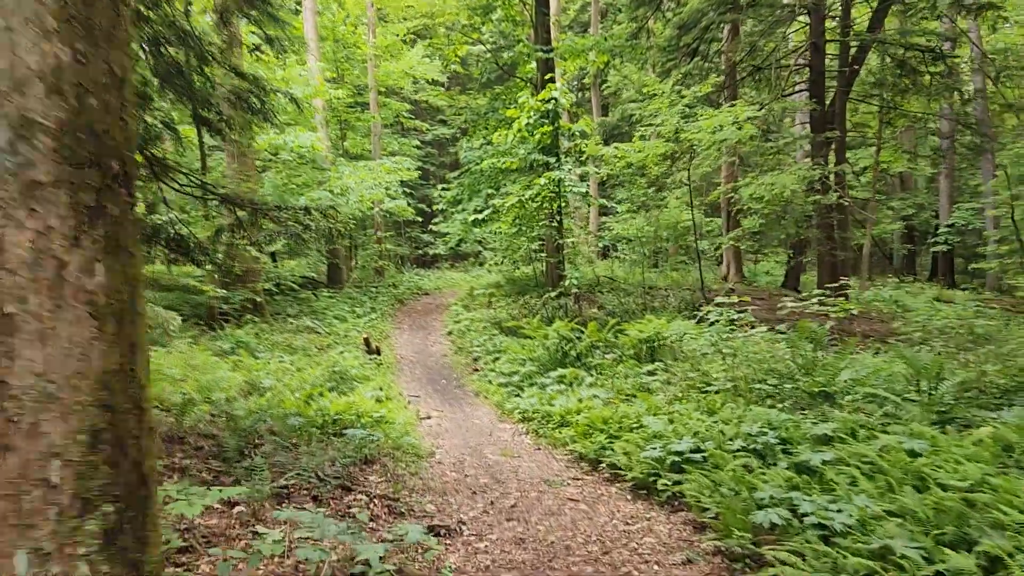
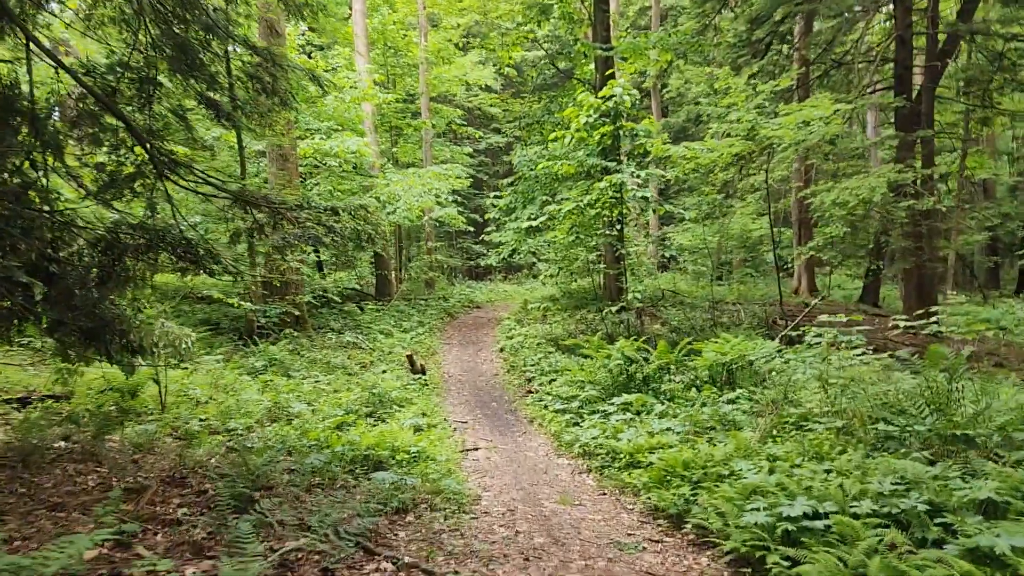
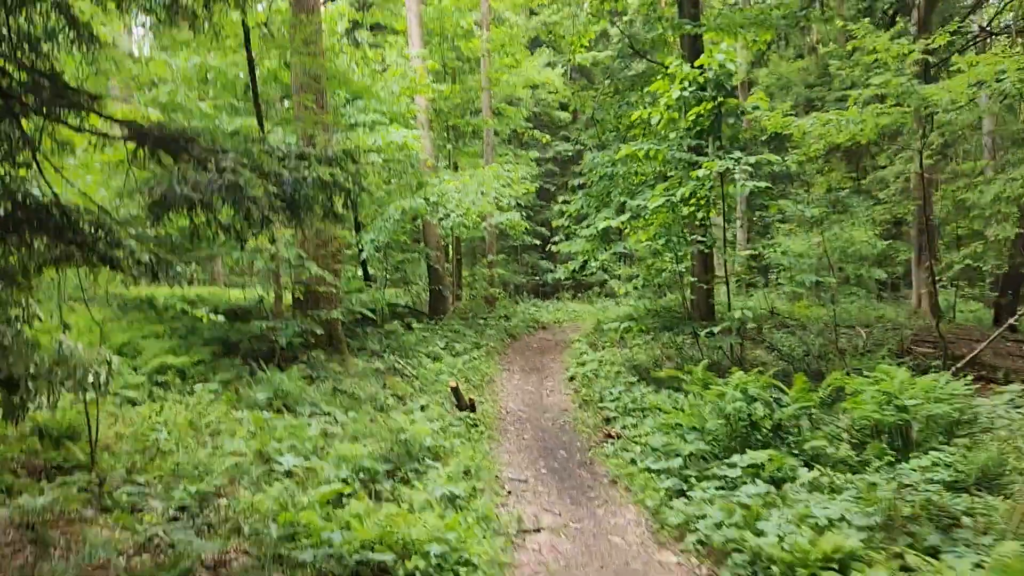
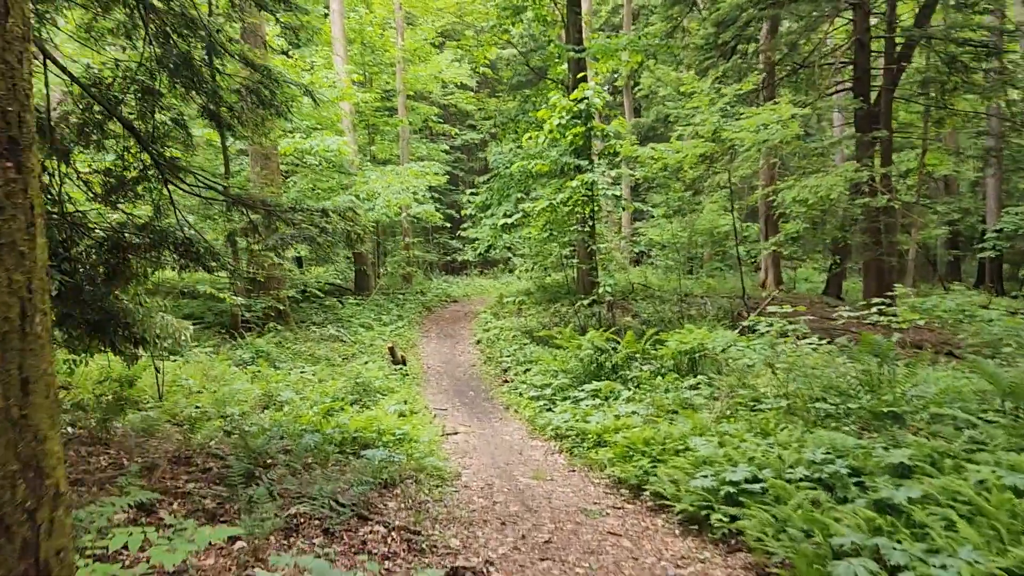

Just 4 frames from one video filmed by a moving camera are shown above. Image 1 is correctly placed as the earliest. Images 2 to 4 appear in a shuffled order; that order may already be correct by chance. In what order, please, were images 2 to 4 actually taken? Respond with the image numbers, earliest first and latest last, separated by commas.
4, 2, 3
